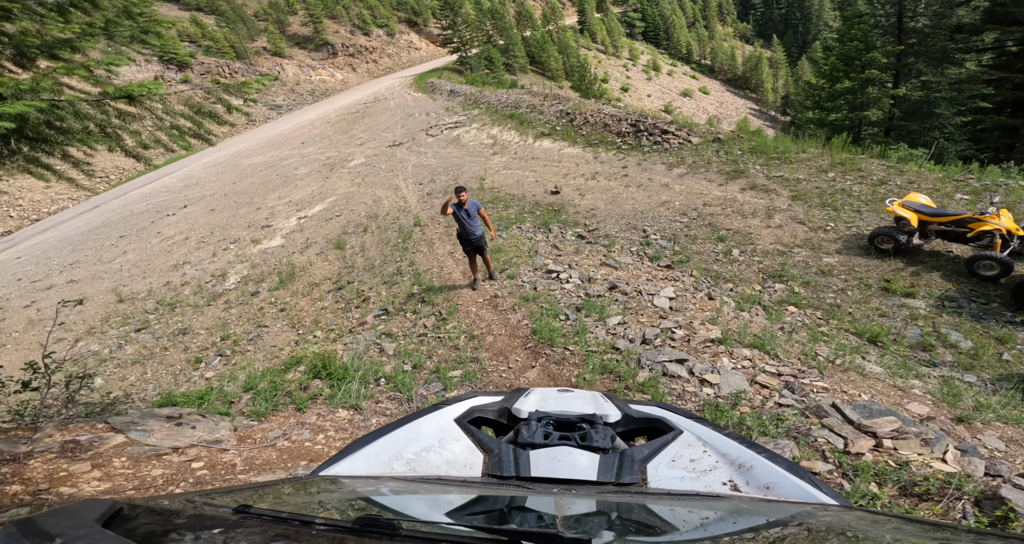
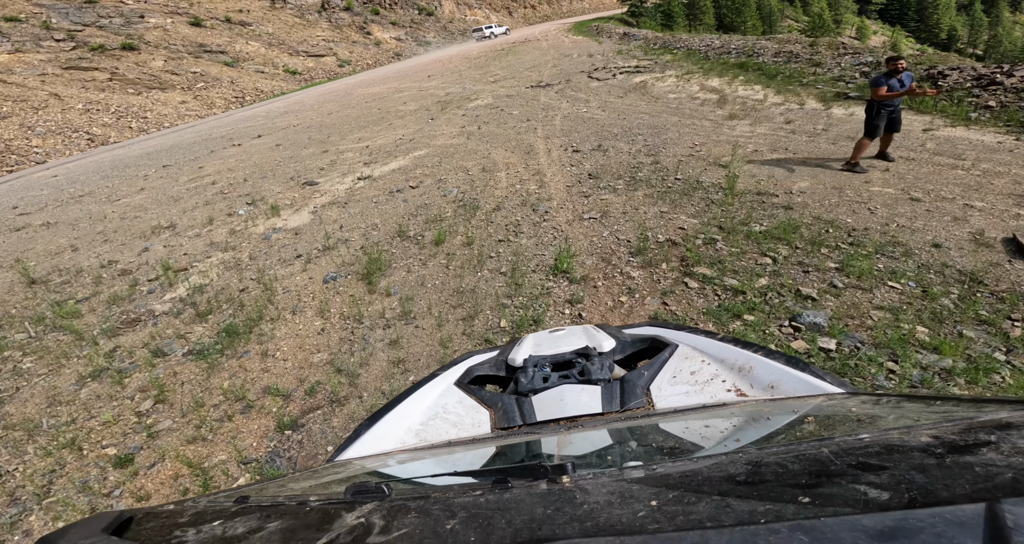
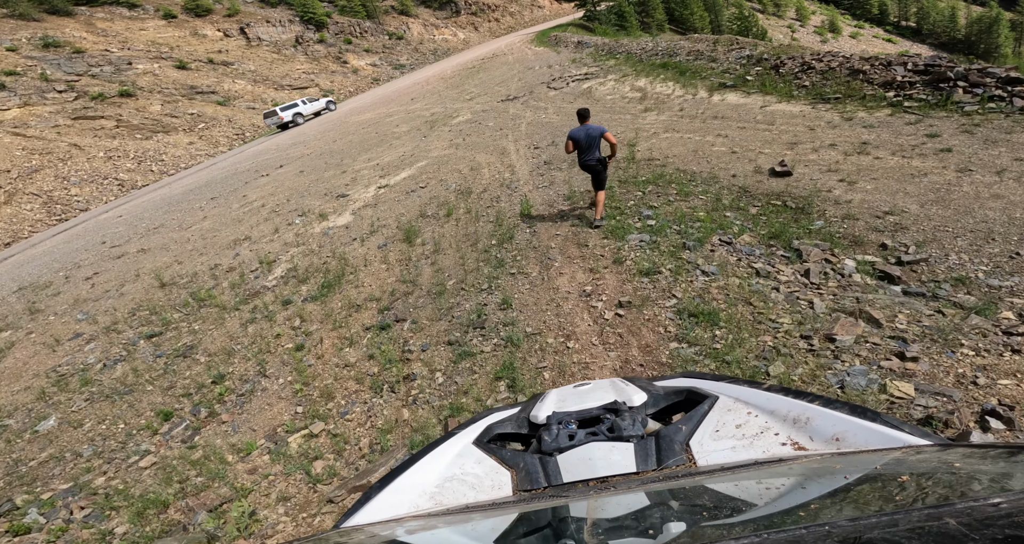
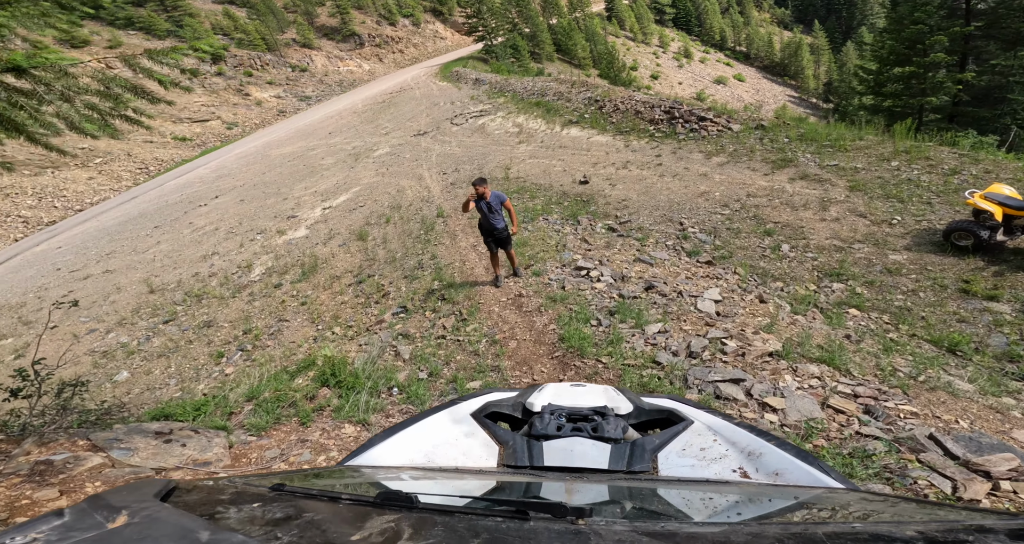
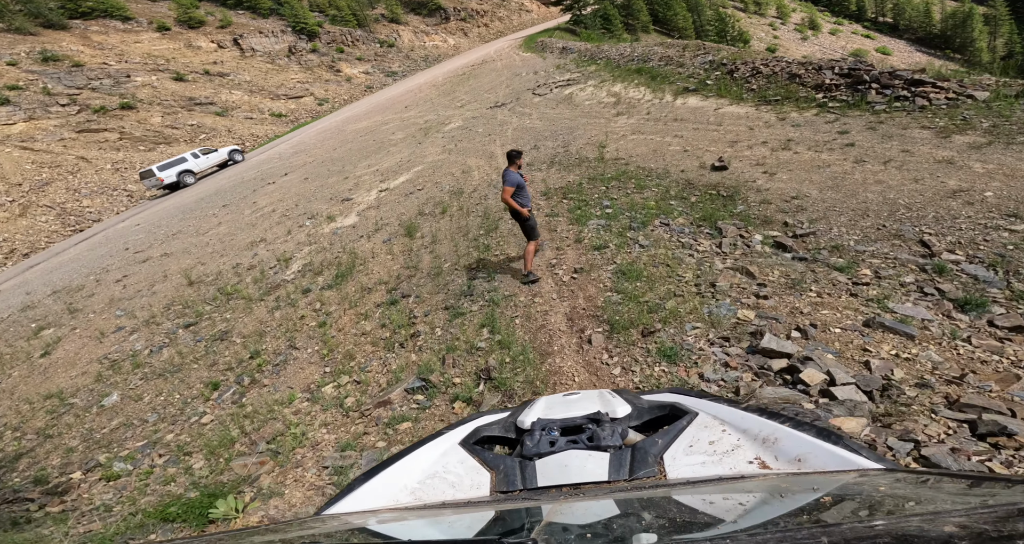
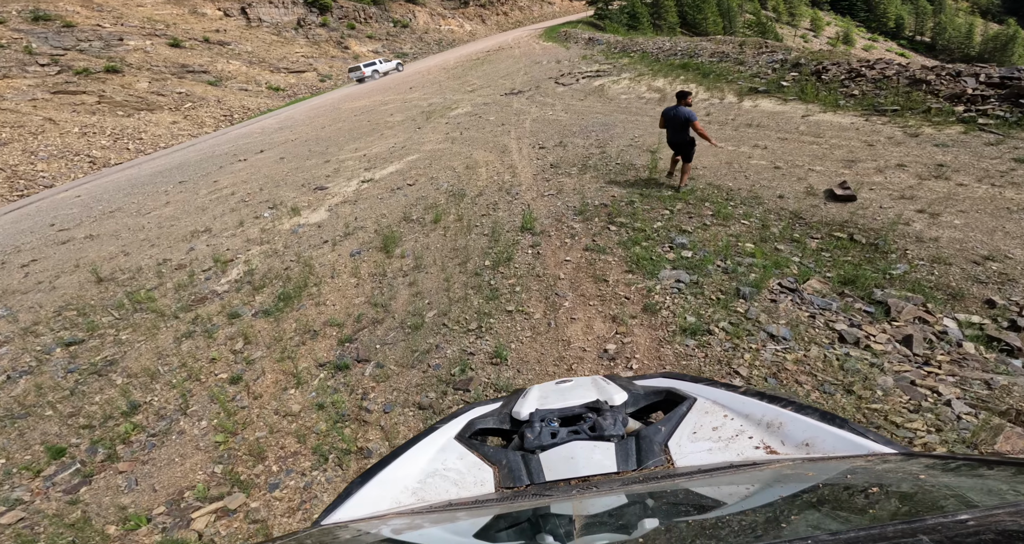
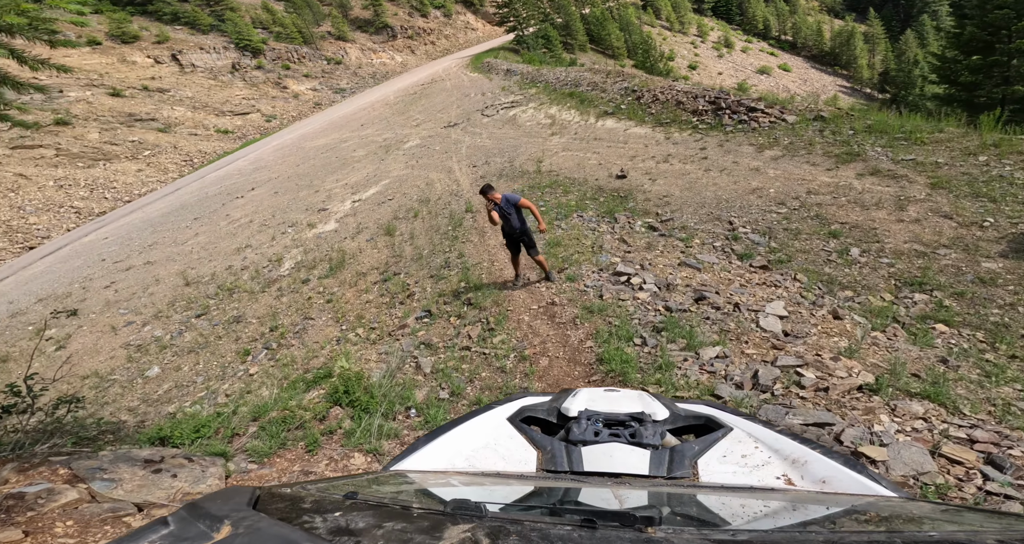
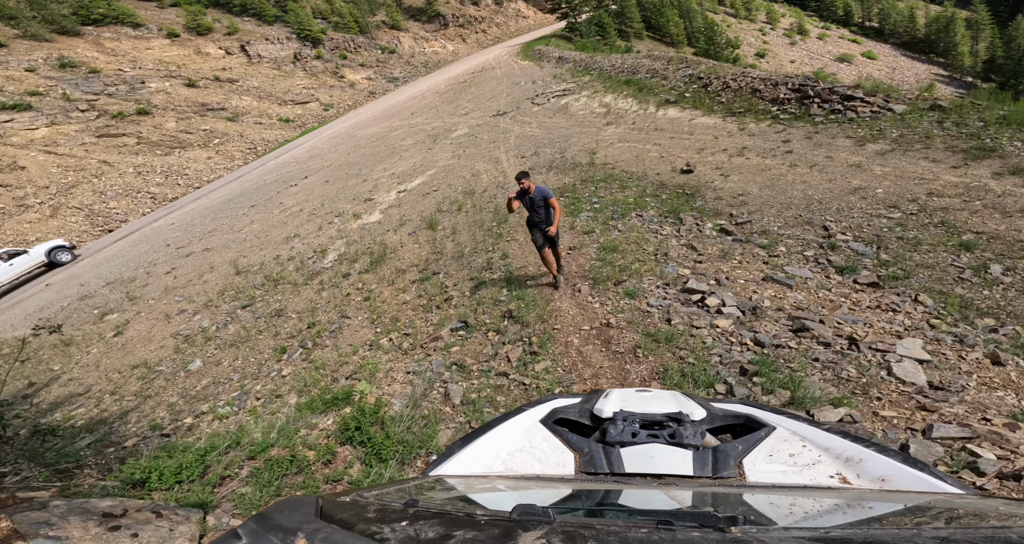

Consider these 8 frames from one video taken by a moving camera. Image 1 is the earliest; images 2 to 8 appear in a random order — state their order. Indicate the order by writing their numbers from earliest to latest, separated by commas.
4, 7, 8, 5, 3, 6, 2
